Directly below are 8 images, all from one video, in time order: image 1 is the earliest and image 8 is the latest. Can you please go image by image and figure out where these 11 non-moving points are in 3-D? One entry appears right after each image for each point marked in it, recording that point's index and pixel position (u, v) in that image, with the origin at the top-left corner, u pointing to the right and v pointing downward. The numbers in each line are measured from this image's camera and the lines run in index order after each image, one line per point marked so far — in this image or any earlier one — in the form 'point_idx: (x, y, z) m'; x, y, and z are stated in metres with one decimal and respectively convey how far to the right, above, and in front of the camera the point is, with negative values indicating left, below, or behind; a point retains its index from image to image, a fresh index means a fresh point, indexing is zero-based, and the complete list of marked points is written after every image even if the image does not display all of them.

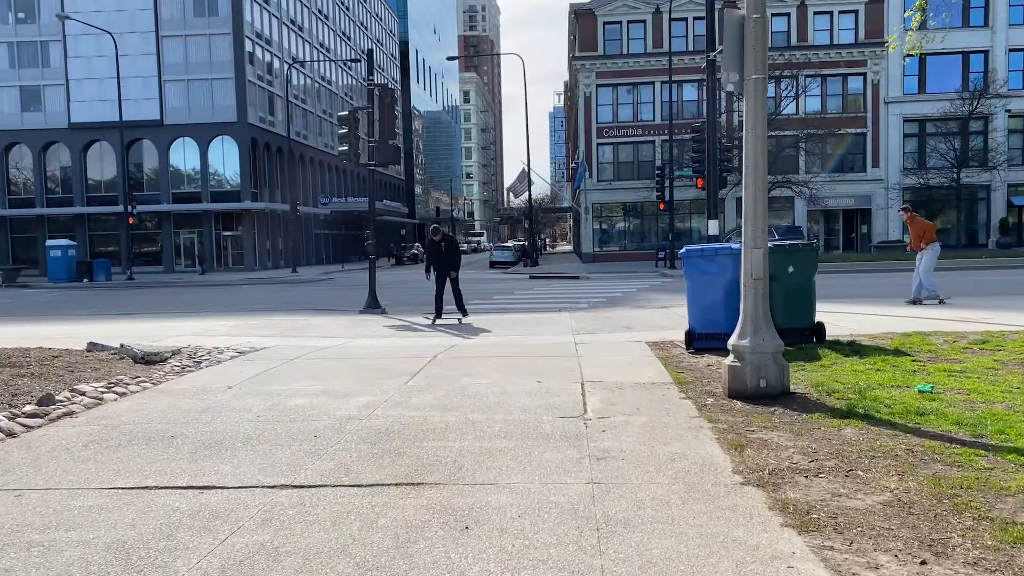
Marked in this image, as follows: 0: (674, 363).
0: (+1.8, -0.9, +8.9) m
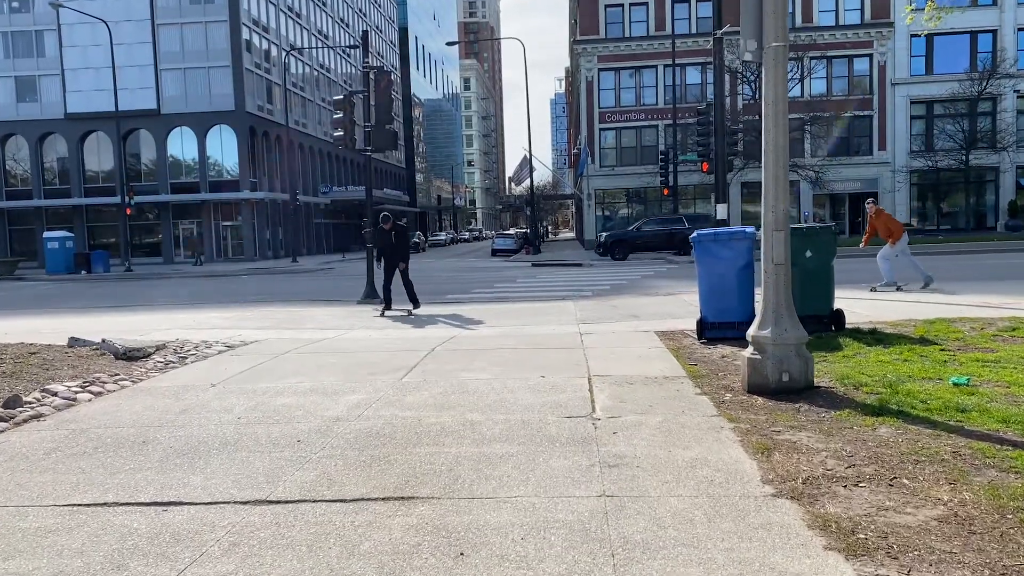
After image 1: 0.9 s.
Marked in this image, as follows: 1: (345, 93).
0: (+1.8, -0.7, +8.4) m
1: (-3.8, +4.4, +17.9) m
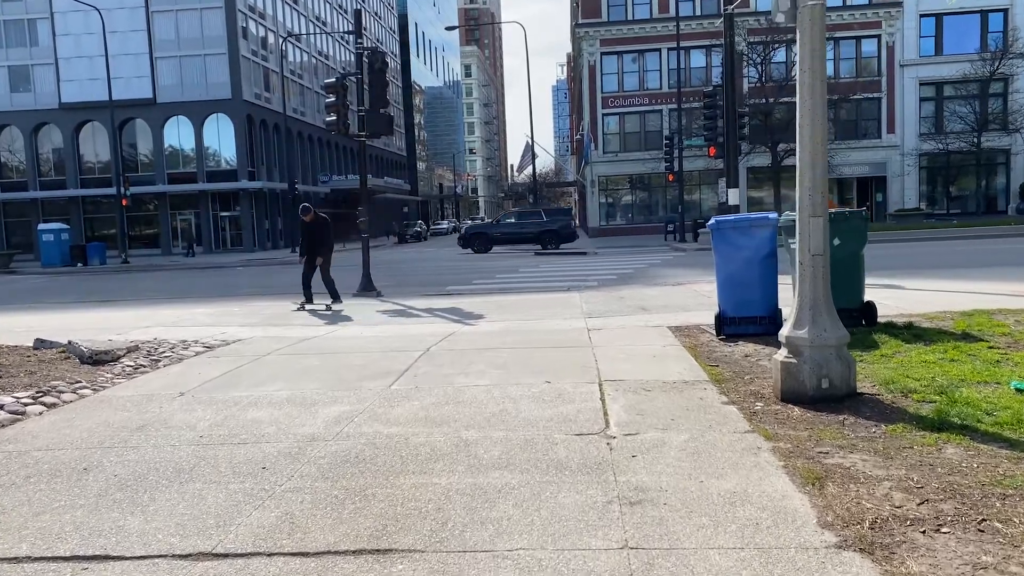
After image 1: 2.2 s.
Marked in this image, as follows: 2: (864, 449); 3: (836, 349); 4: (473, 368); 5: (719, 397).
0: (+1.8, -0.7, +7.6) m
1: (-3.8, +4.6, +17.1) m
2: (+2.0, -0.9, +4.4) m
3: (+2.2, -0.4, +5.5) m
4: (-0.3, -0.7, +7.2) m
5: (+1.5, -0.8, +5.8) m
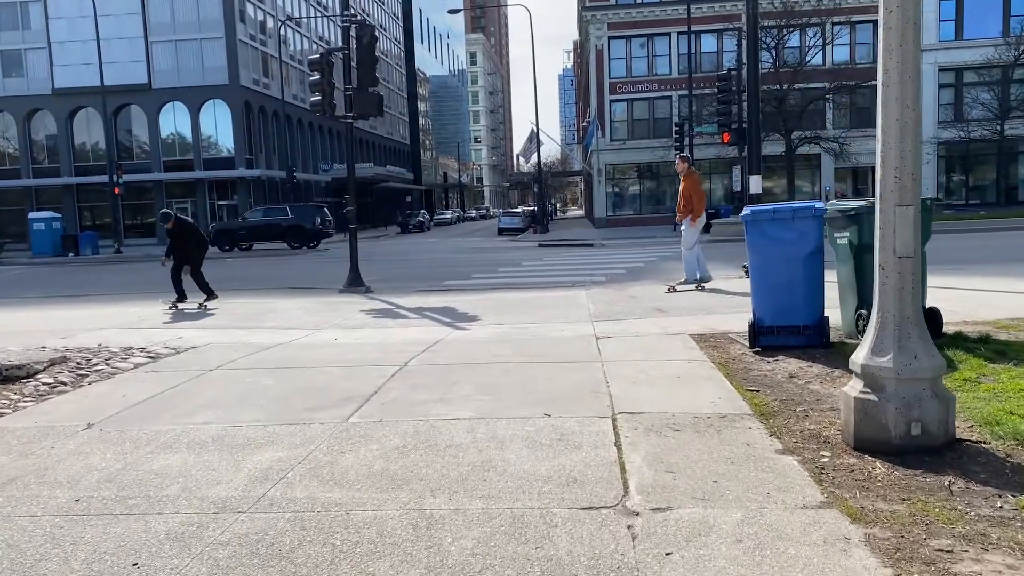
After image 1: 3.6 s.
0: (+1.8, -0.7, +6.2) m
1: (-3.8, +4.7, +15.7) m
2: (+1.9, -1.0, +3.0) m
3: (+2.2, -0.5, +4.1) m
4: (-0.4, -0.8, +5.9) m
5: (+1.5, -0.9, +4.5) m
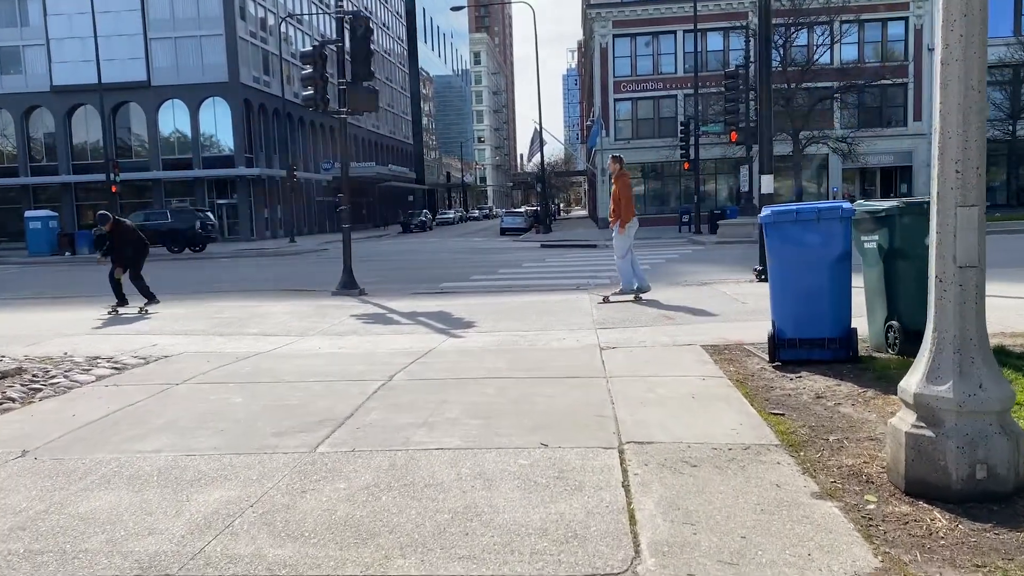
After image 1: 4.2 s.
0: (+1.7, -0.8, +5.6) m
1: (-3.8, +4.6, +15.0) m
2: (+1.8, -1.0, +2.4) m
3: (+2.1, -0.6, +3.5) m
4: (-0.4, -0.8, +5.2) m
5: (+1.4, -0.9, +3.8) m
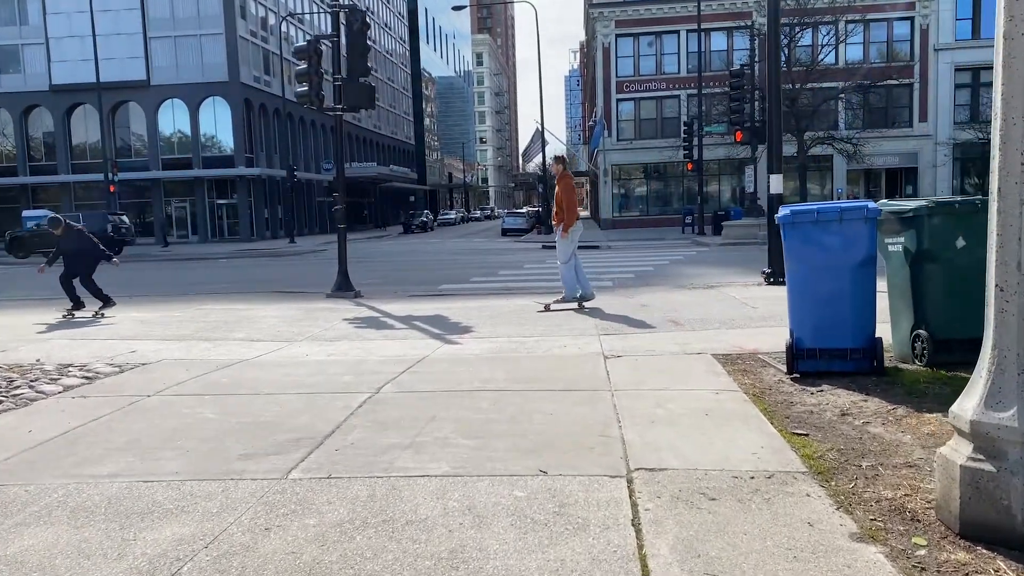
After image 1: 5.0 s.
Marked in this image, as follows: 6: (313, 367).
0: (+1.7, -0.8, +5.1) m
1: (-3.7, +4.6, +14.6) m
2: (+1.8, -1.1, +1.9) m
3: (+2.1, -0.6, +3.0) m
4: (-0.5, -0.9, +4.8) m
5: (+1.4, -1.0, +3.3) m
6: (-1.8, -0.7, +7.2) m
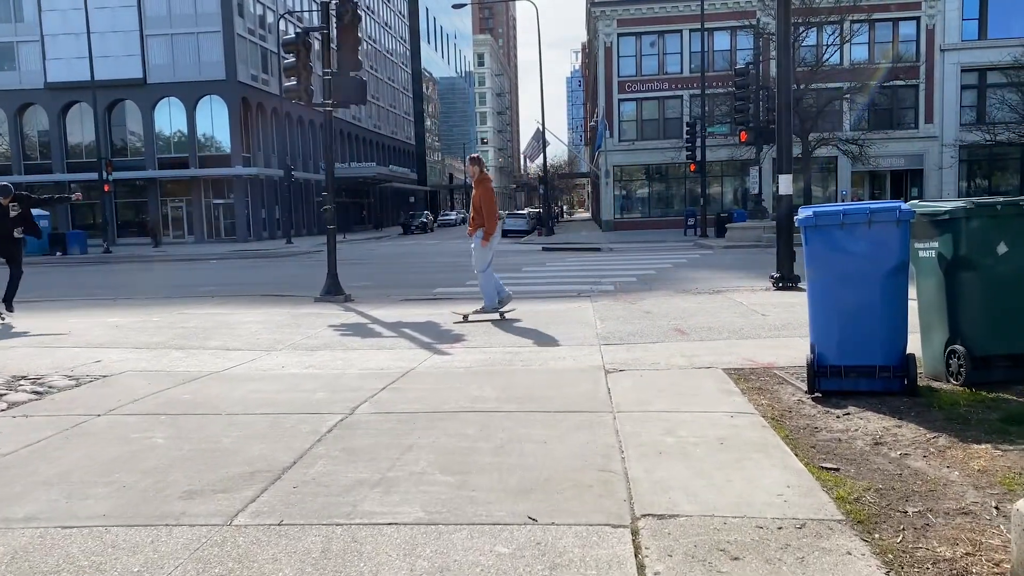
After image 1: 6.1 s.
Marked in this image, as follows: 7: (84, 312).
0: (+1.6, -0.9, +4.5) m
1: (-3.8, +4.5, +14.0) m
2: (+1.7, -1.1, +1.3) m
3: (+2.0, -0.7, +2.4) m
4: (-0.5, -0.9, +4.1) m
5: (+1.3, -1.0, +2.7) m
6: (-1.9, -0.8, +6.6) m
7: (-6.5, -0.4, +12.0) m
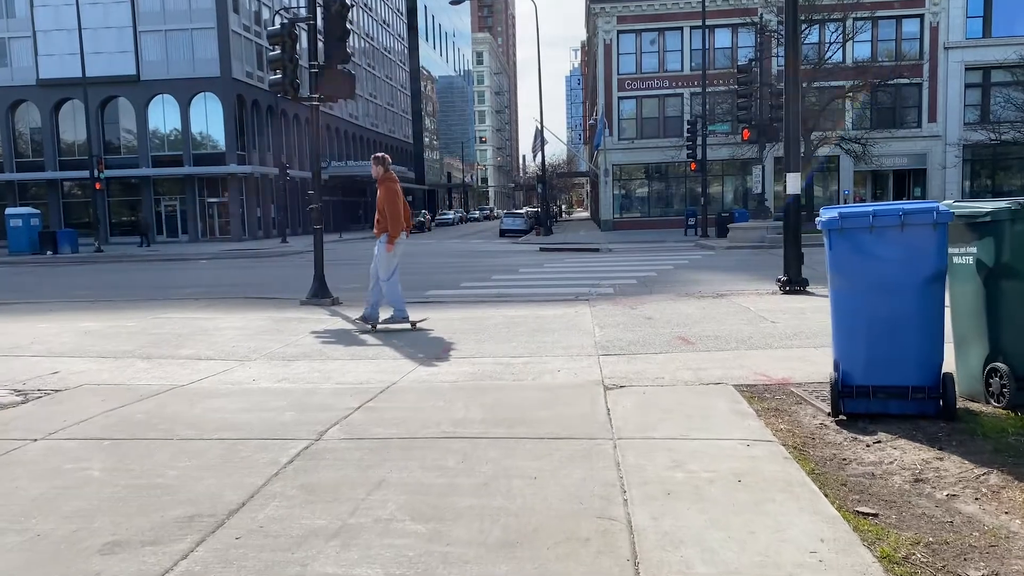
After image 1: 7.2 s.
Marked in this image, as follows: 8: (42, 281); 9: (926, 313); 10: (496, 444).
0: (+1.6, -0.9, +3.9) m
1: (-3.9, +4.5, +13.4) m
2: (+1.6, -1.2, +0.7) m
3: (+2.0, -0.7, +1.8) m
4: (-0.6, -1.0, +3.5) m
5: (+1.2, -1.1, +2.1) m
6: (-2.0, -0.8, +6.0) m
7: (-6.5, -0.4, +11.4) m
8: (-11.8, +0.1, +19.8) m
9: (+2.5, -0.1, +4.7) m
10: (-0.1, -0.9, +4.5) m
